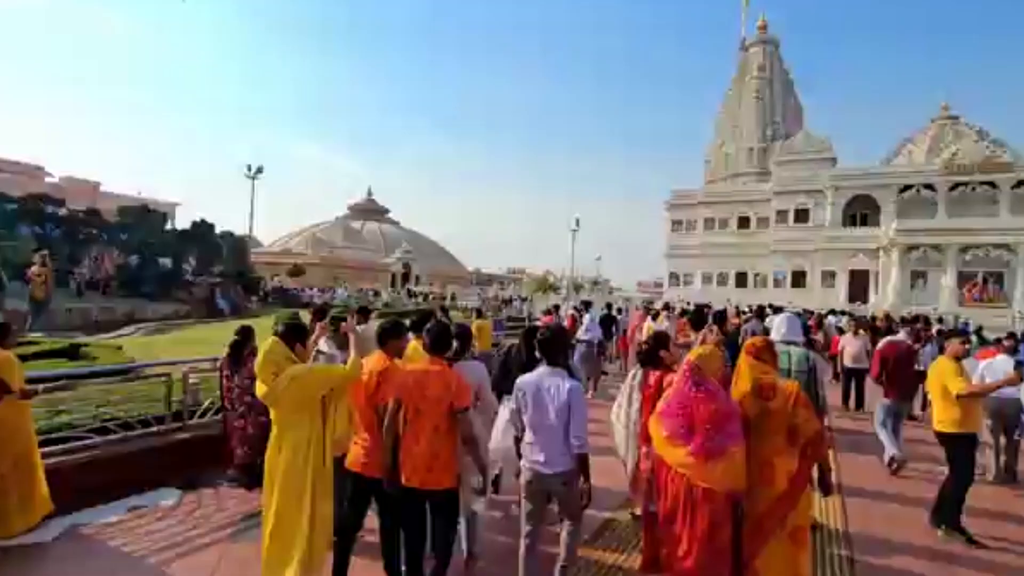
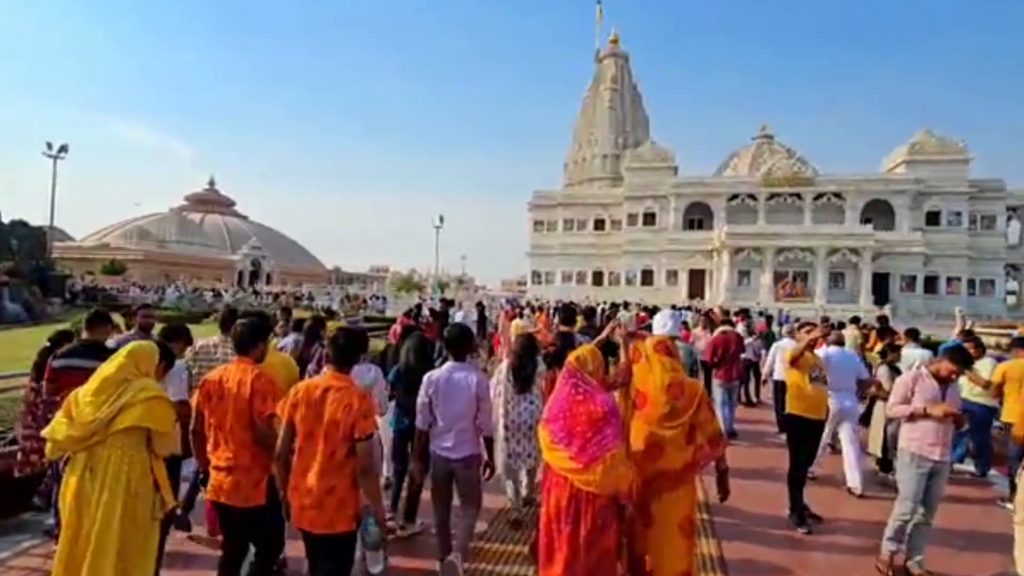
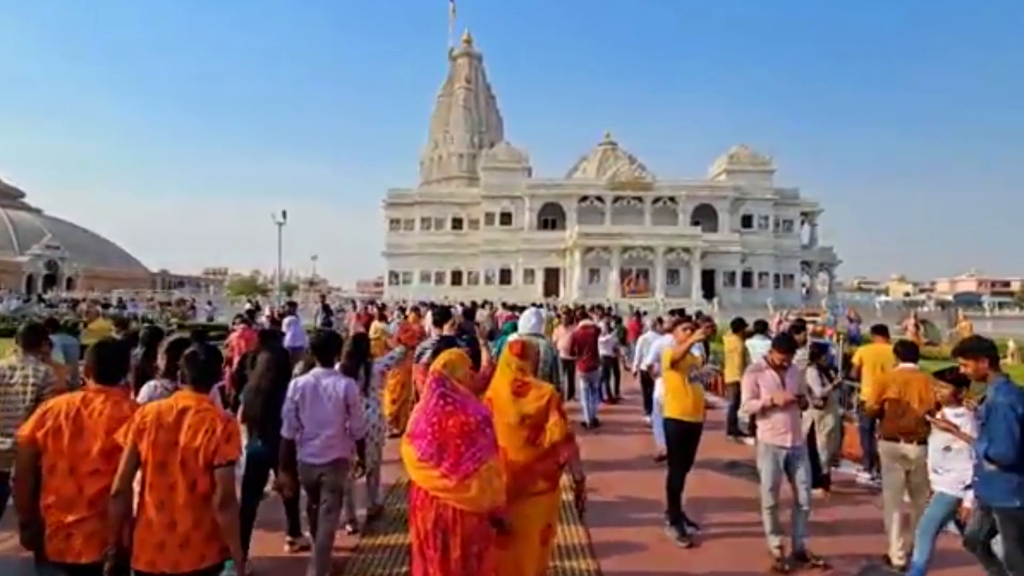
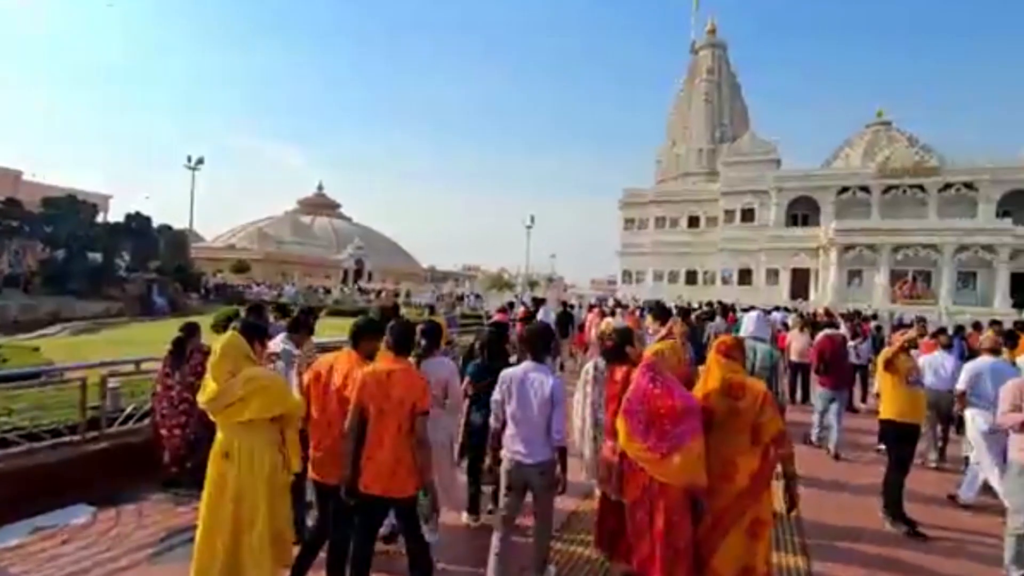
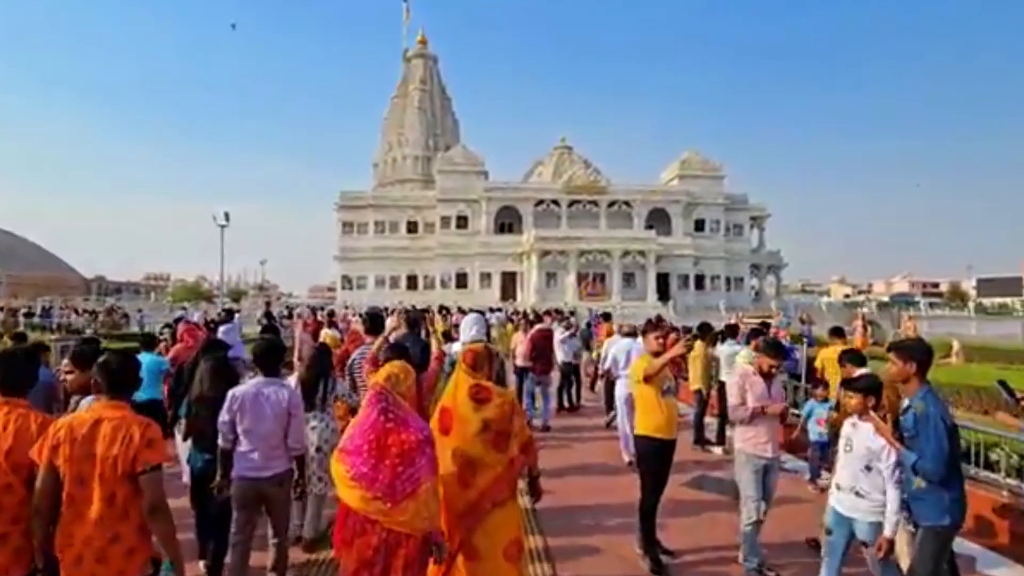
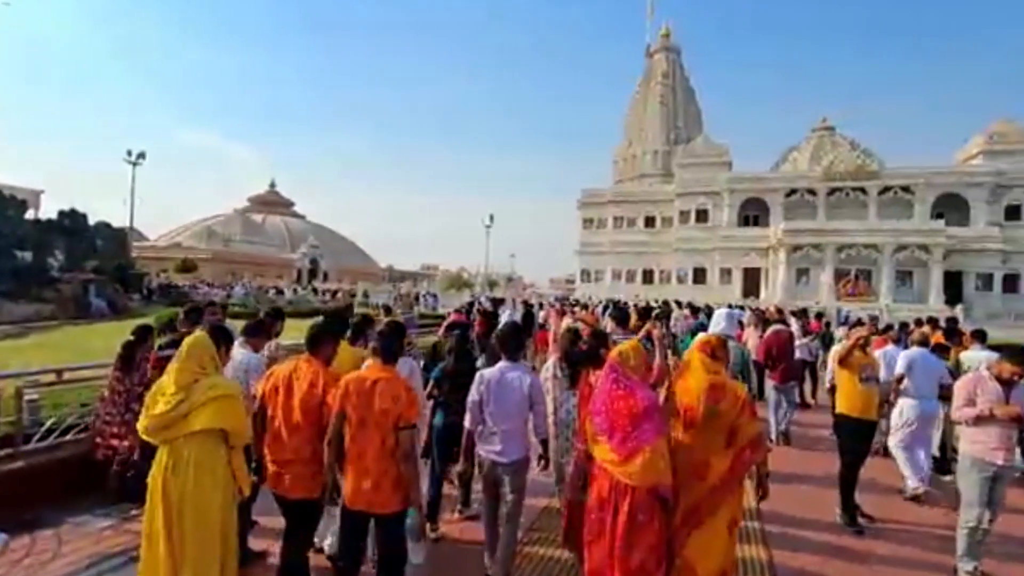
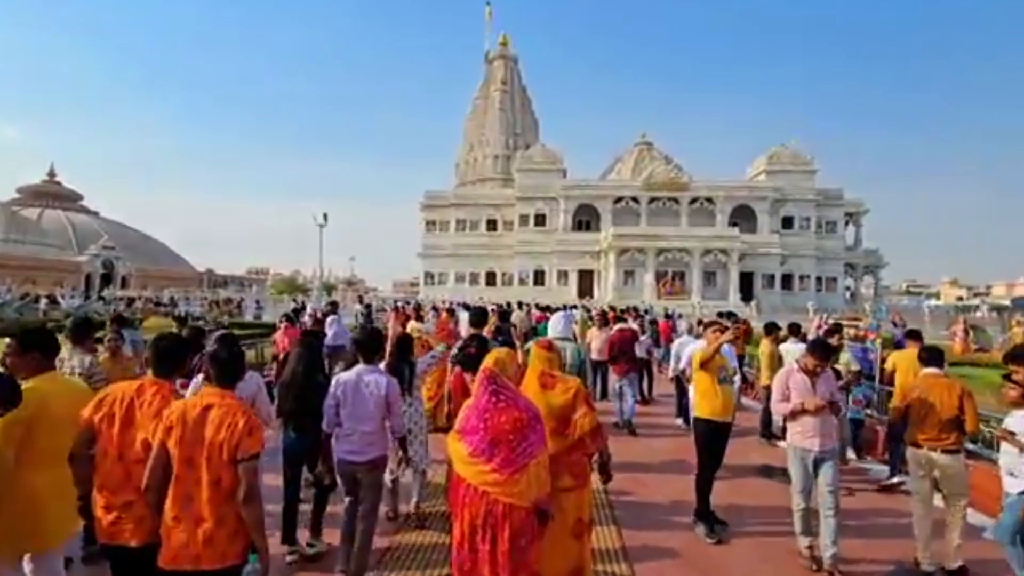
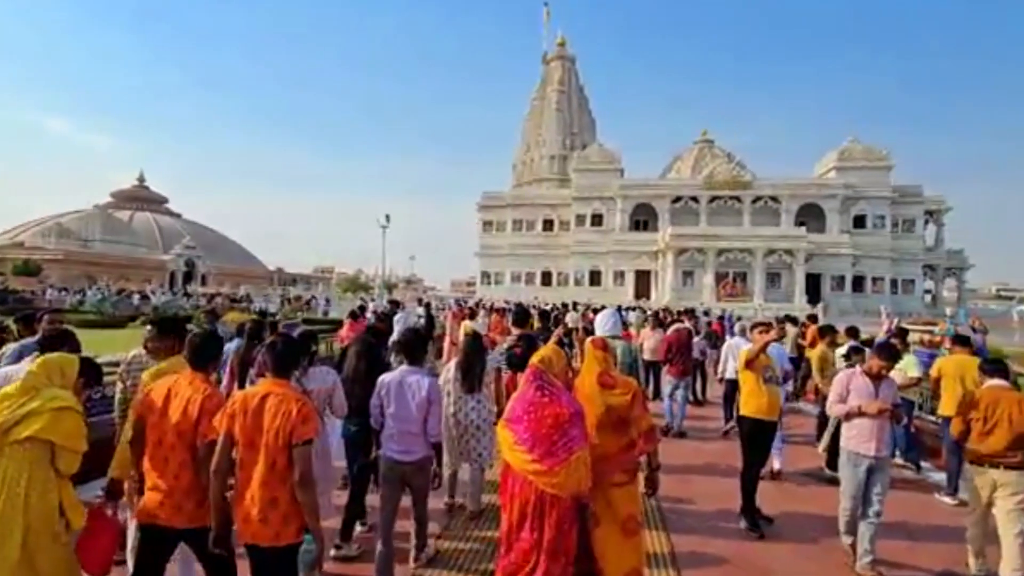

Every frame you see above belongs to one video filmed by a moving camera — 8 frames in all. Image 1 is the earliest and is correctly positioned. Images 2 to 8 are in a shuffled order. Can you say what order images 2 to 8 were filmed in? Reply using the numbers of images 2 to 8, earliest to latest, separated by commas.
4, 6, 2, 8, 7, 3, 5
